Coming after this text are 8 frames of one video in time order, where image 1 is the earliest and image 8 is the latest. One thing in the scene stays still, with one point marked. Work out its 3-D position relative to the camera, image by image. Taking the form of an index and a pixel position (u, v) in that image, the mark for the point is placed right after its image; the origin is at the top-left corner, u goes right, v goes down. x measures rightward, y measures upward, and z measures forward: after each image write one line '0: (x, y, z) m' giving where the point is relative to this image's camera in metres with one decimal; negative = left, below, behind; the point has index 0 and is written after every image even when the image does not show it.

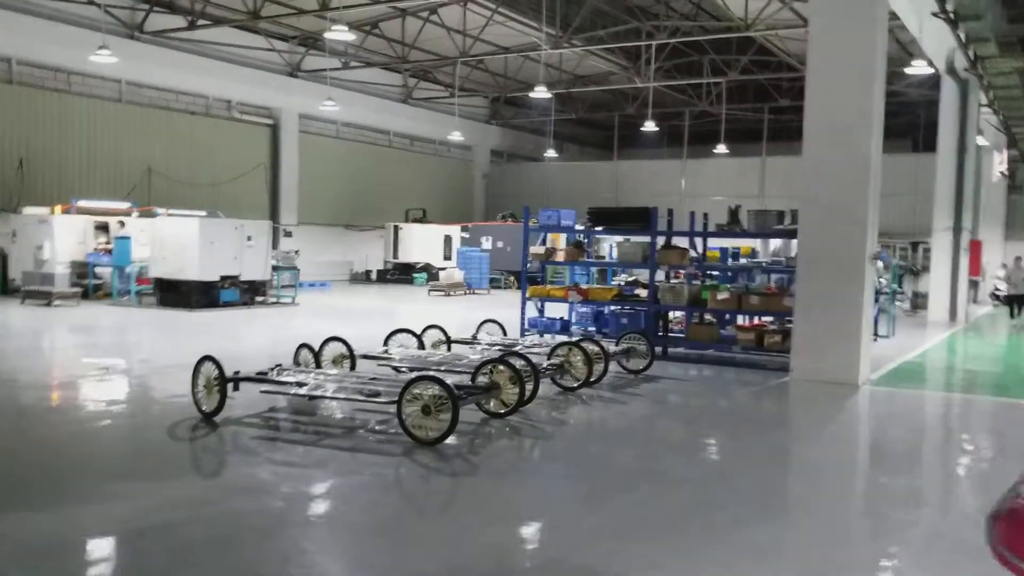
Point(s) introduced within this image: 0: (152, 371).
0: (-2.7, -0.6, +6.9) m
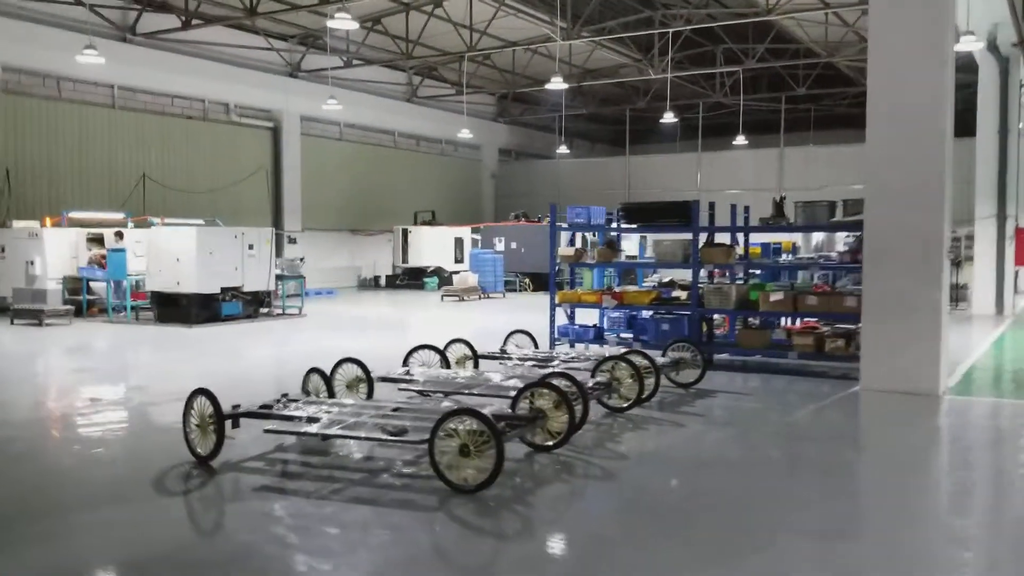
0: (-2.5, -0.7, +6.2) m
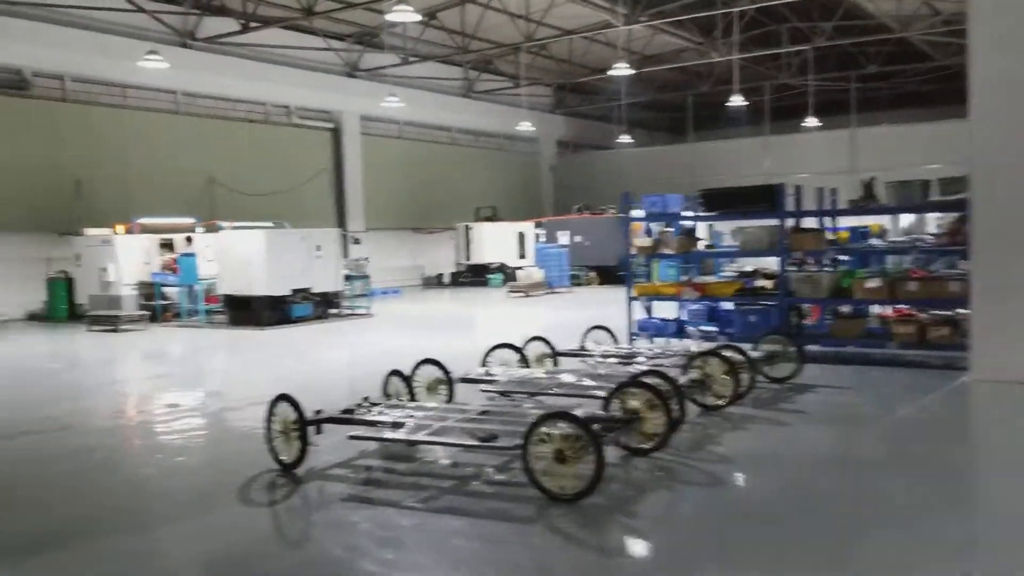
0: (-1.9, -0.7, +6.1) m
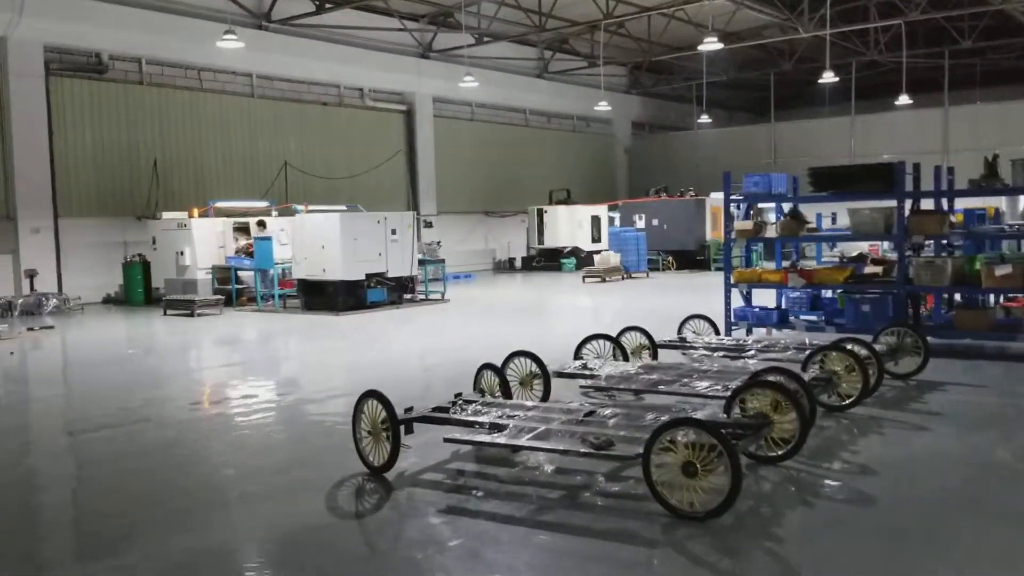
0: (-1.3, -0.7, +5.9) m
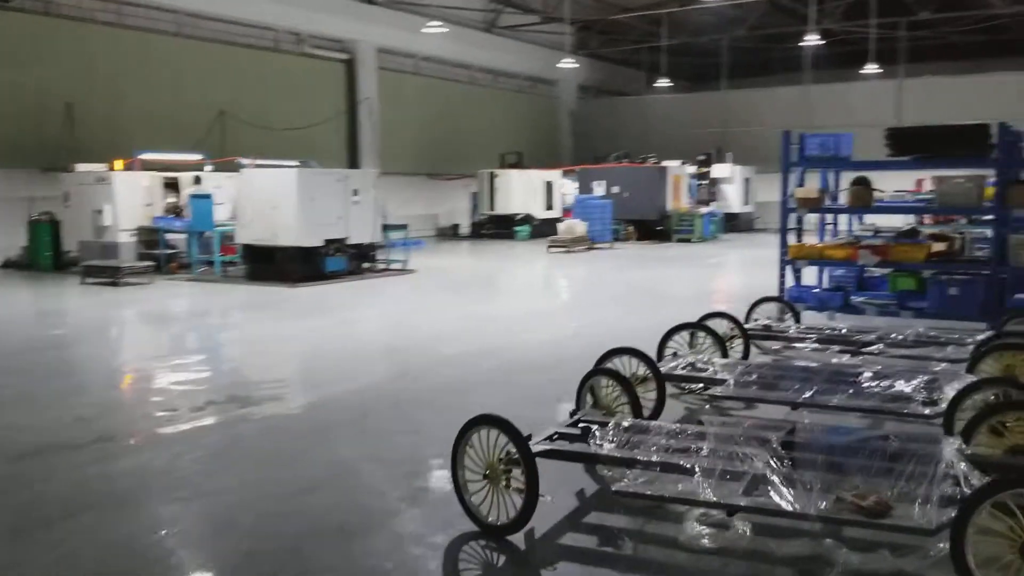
0: (-1.1, -0.5, +4.7) m
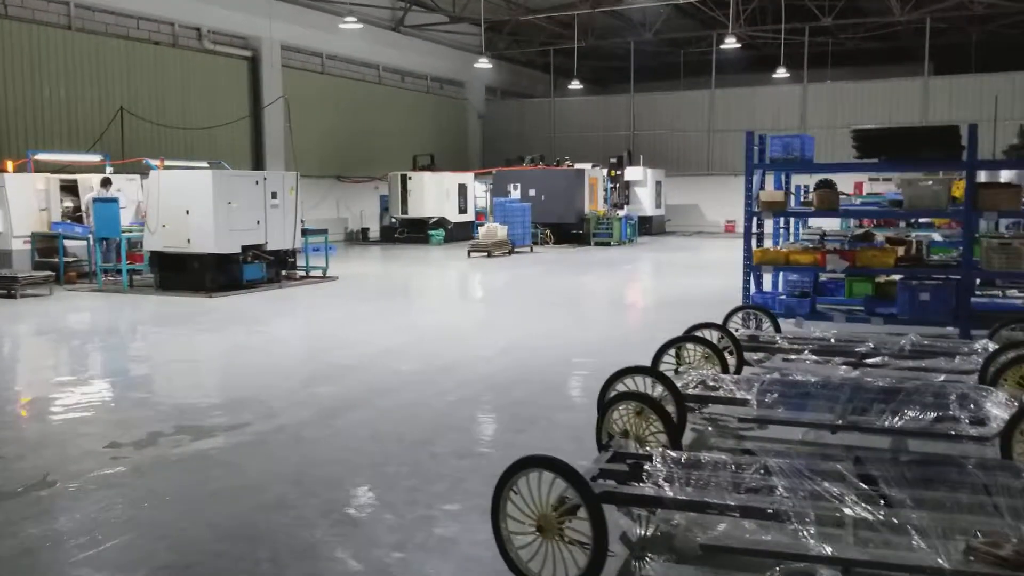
0: (-1.2, -0.6, +4.2) m
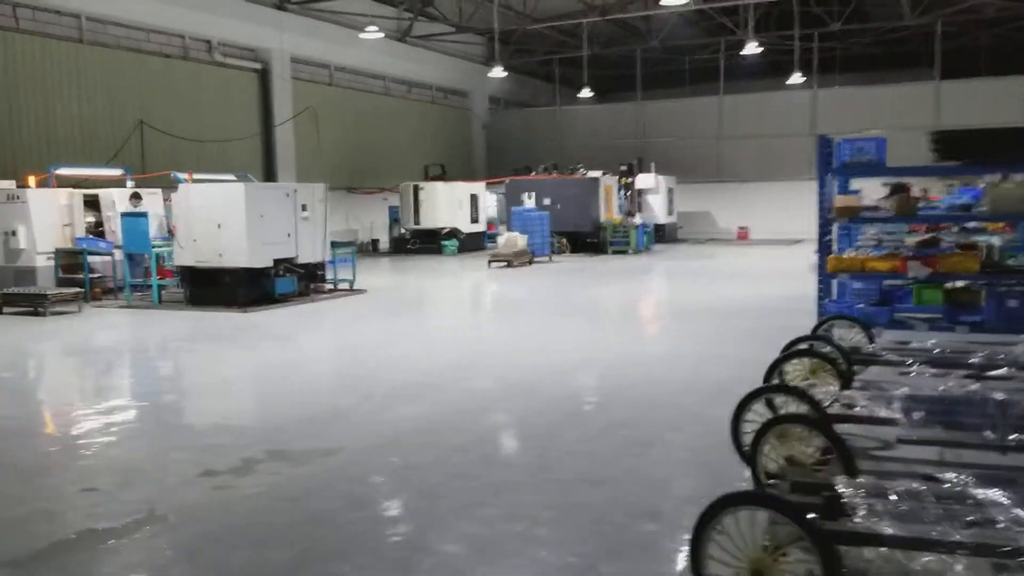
0: (-0.8, -0.6, +4.0) m
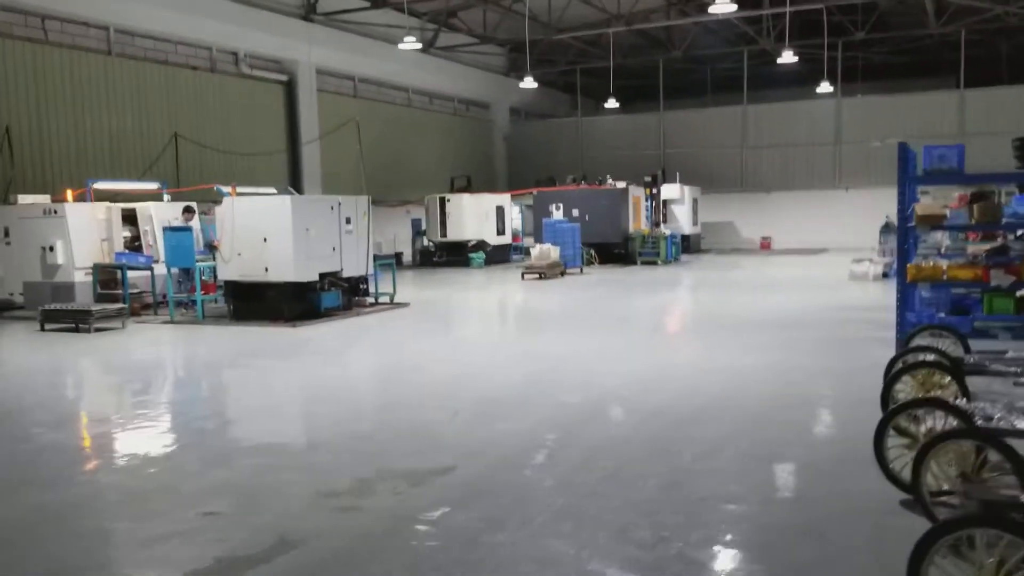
0: (-0.4, -0.7, +3.9) m
